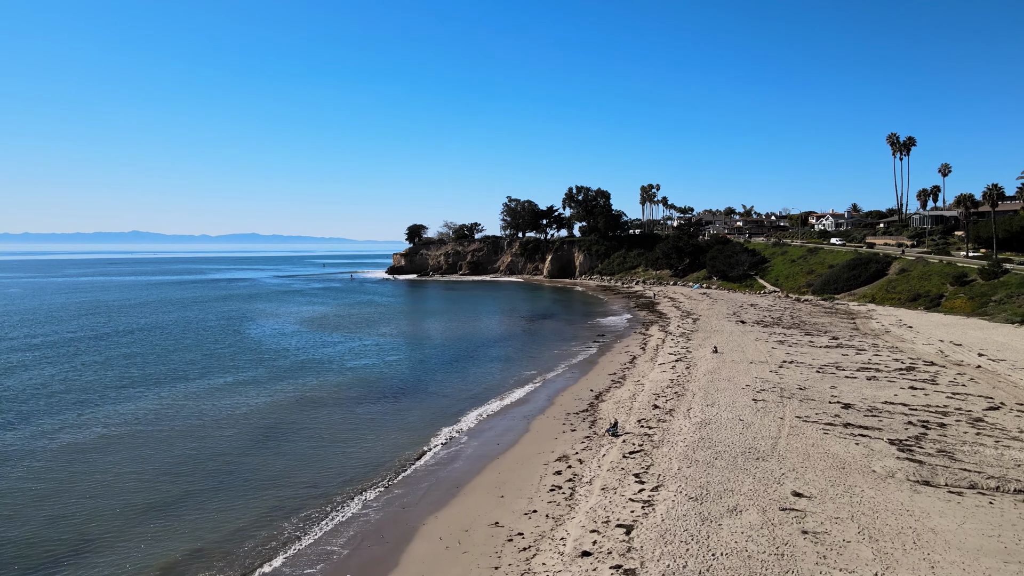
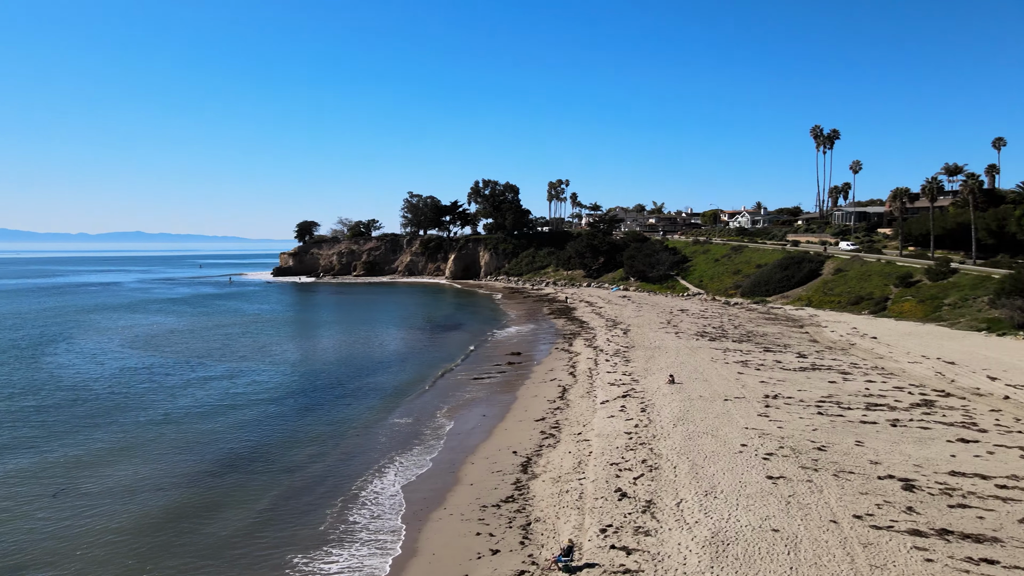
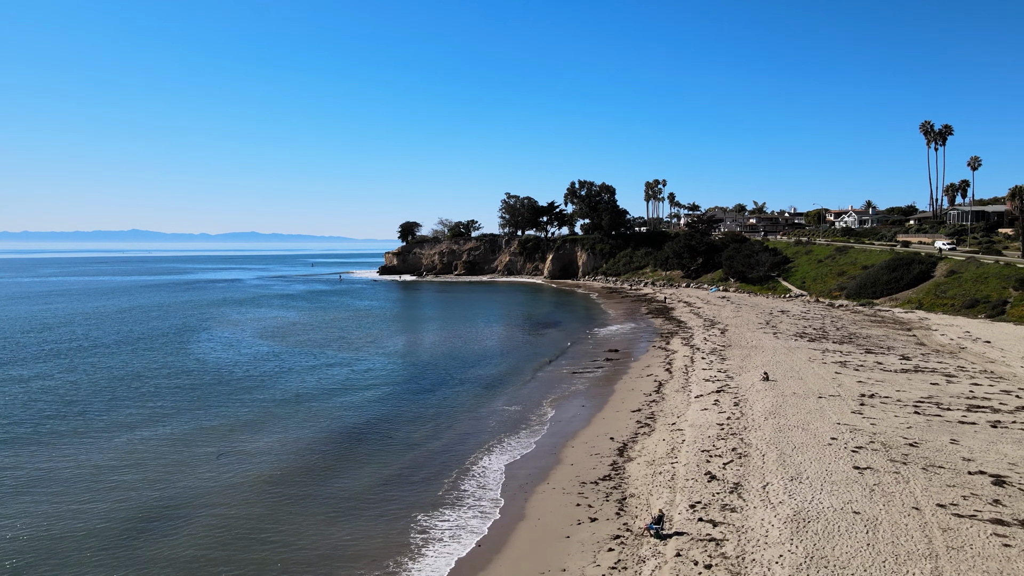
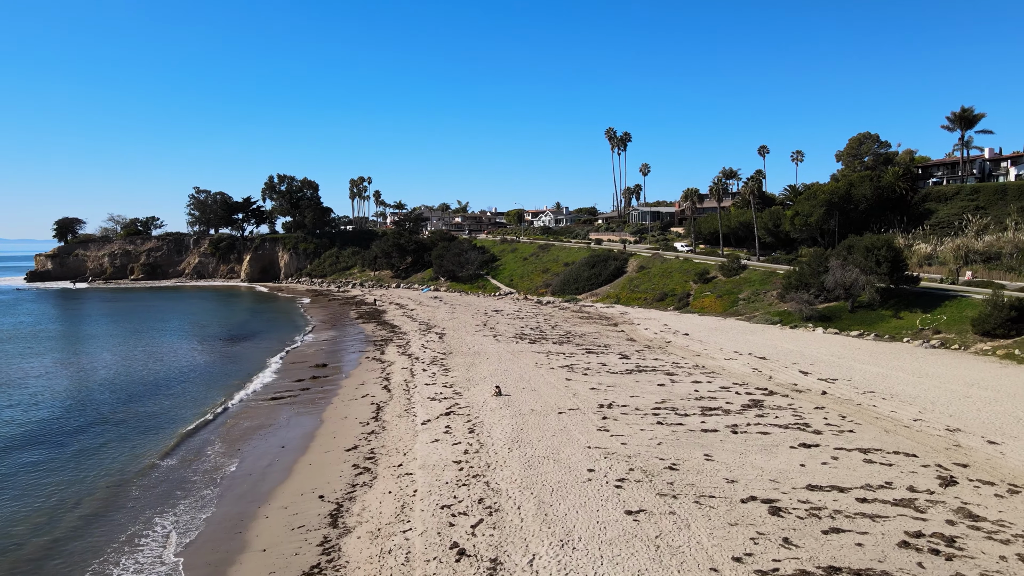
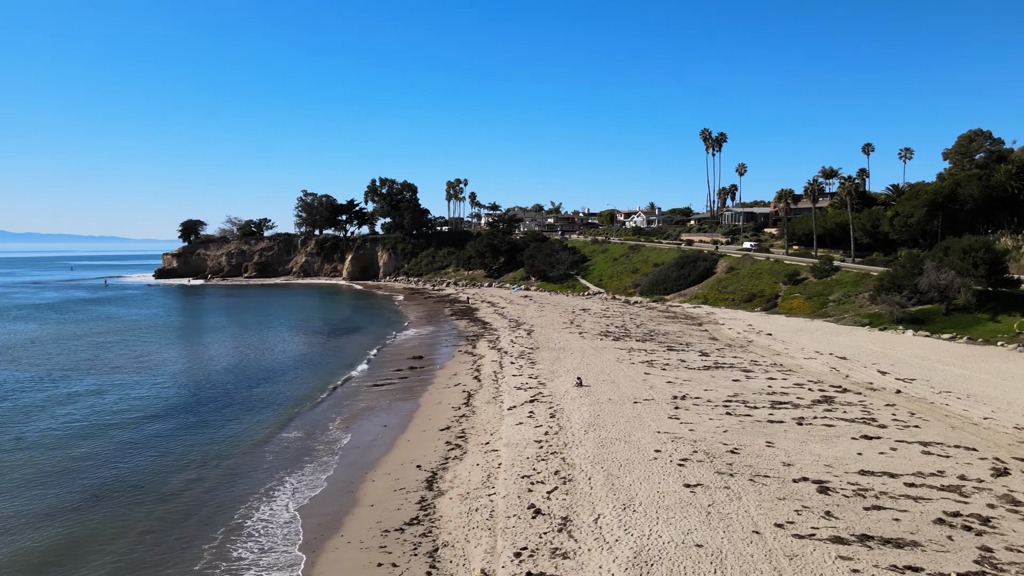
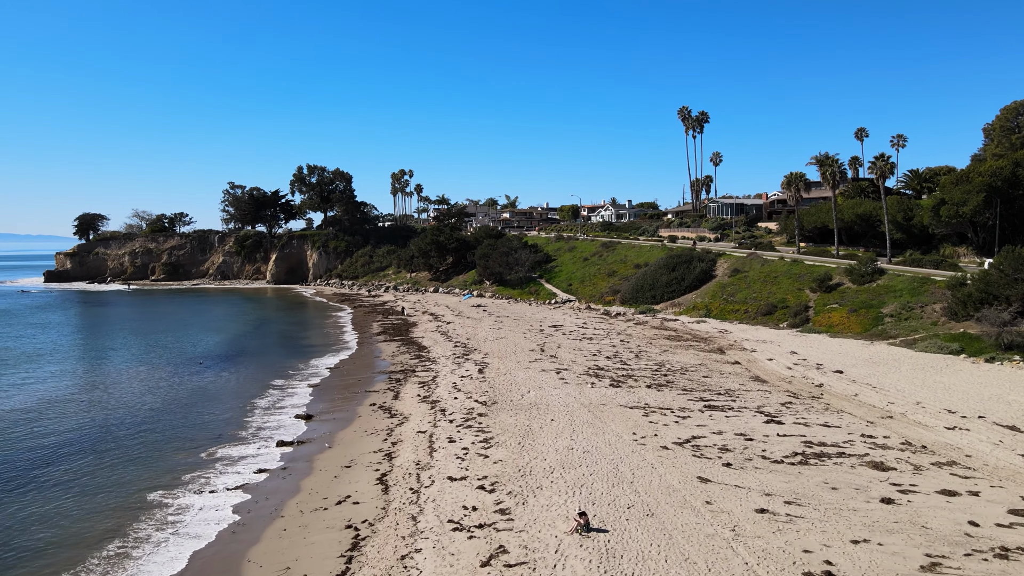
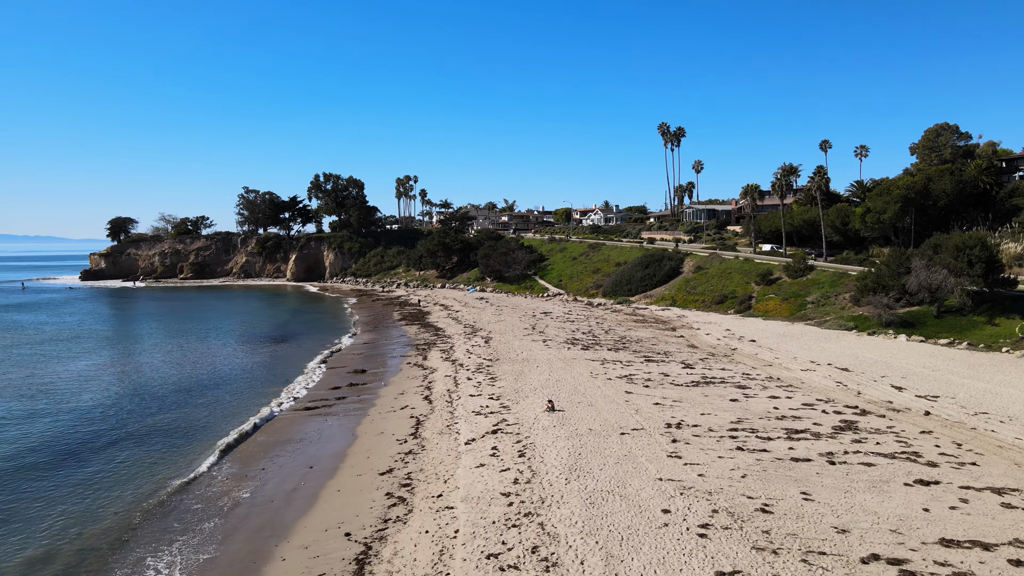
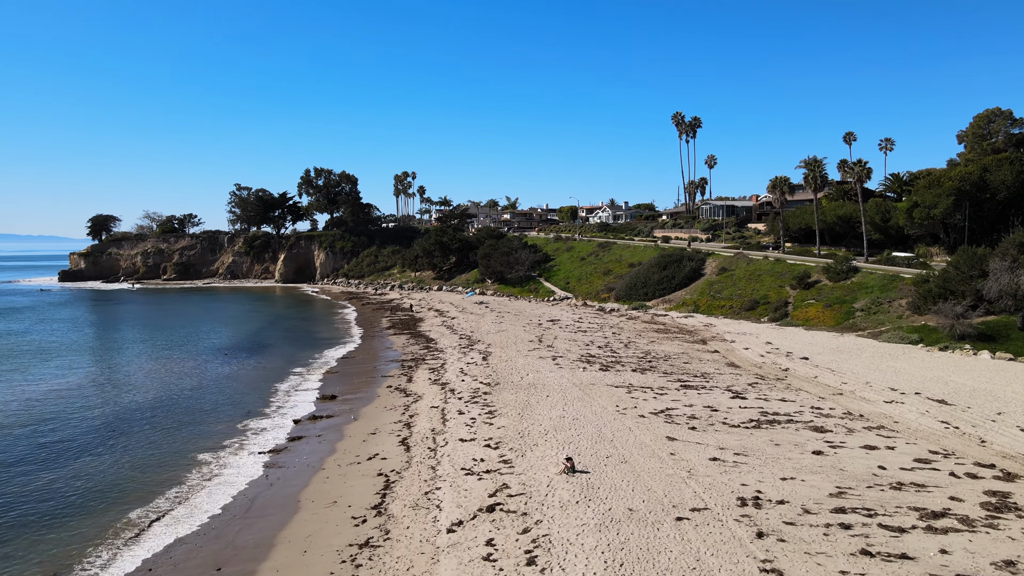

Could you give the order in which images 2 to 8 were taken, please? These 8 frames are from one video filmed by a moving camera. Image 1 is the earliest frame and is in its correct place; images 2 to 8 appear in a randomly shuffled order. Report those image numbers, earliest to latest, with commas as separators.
3, 2, 5, 4, 7, 8, 6
